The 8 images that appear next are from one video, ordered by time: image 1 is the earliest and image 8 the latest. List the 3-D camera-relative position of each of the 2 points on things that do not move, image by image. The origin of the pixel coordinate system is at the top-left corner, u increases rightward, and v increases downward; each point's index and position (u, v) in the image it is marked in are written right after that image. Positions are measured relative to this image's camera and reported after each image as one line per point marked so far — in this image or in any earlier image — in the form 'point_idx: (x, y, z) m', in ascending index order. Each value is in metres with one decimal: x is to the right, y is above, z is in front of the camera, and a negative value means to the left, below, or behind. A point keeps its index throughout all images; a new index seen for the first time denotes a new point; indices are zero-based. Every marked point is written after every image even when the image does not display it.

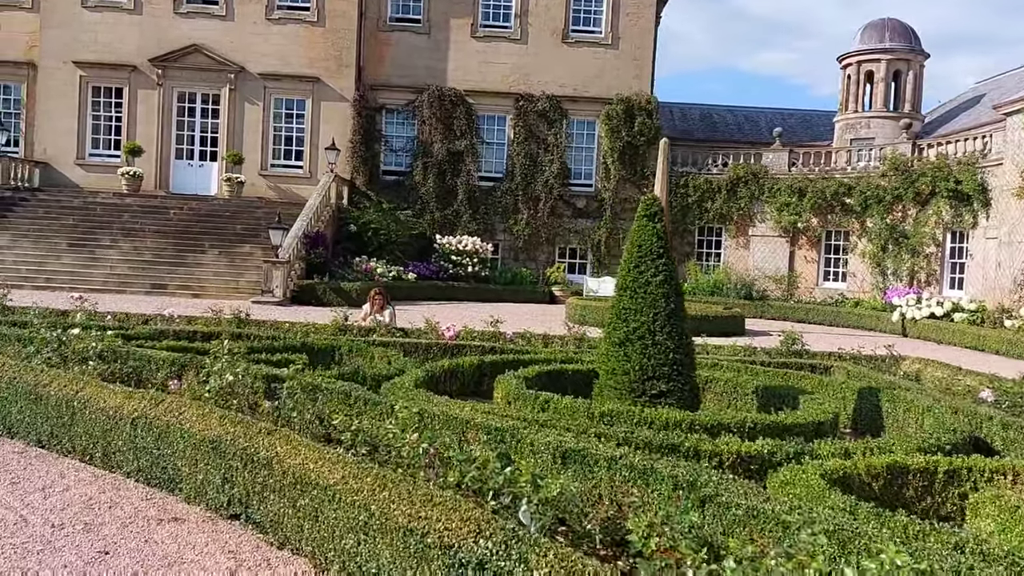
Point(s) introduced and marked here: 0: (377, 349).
0: (-1.2, -0.5, +7.4) m
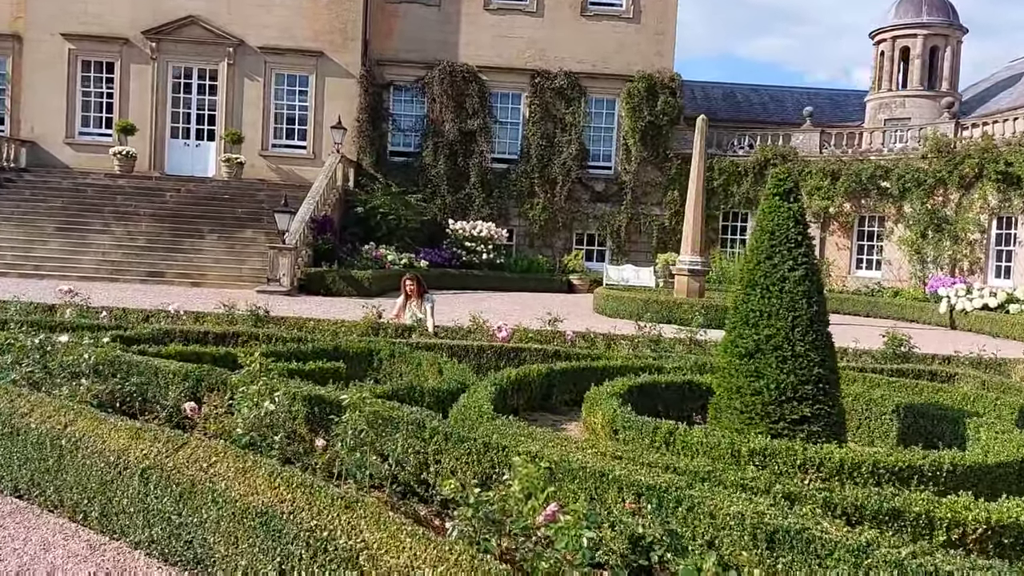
0: (-0.6, -0.5, +6.2) m
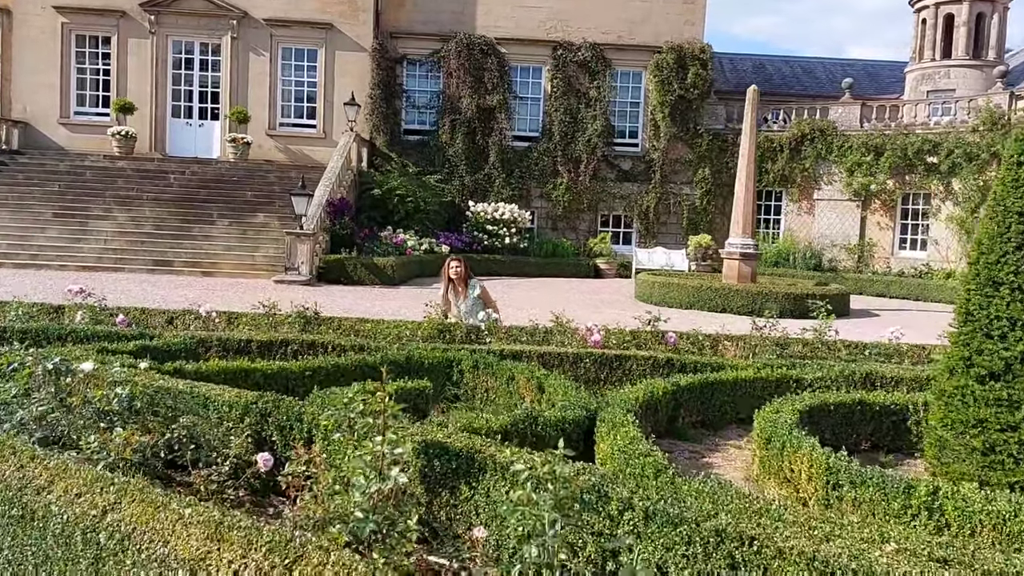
0: (0.0, -0.5, +5.1) m
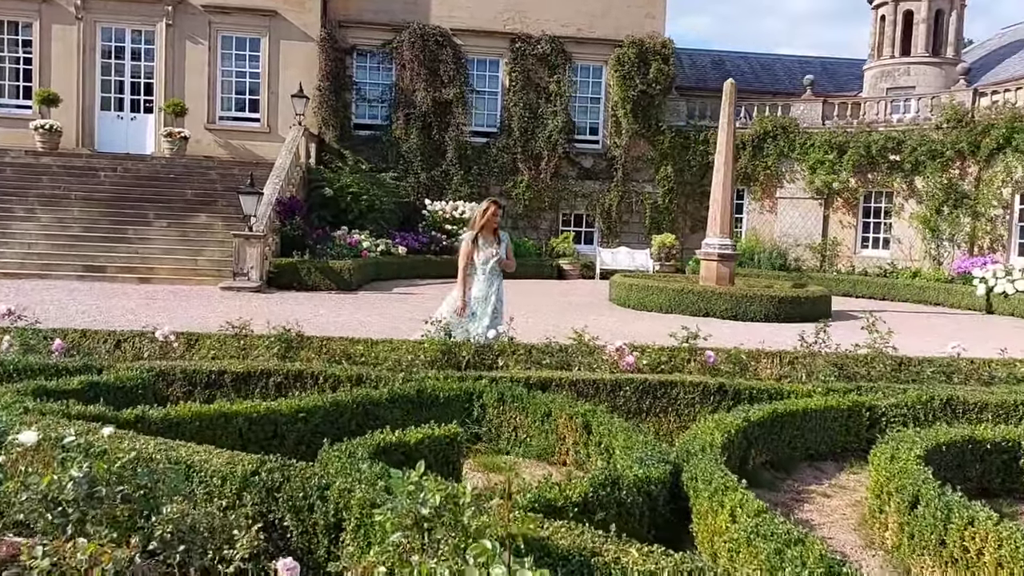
0: (+0.2, -0.6, +4.3) m
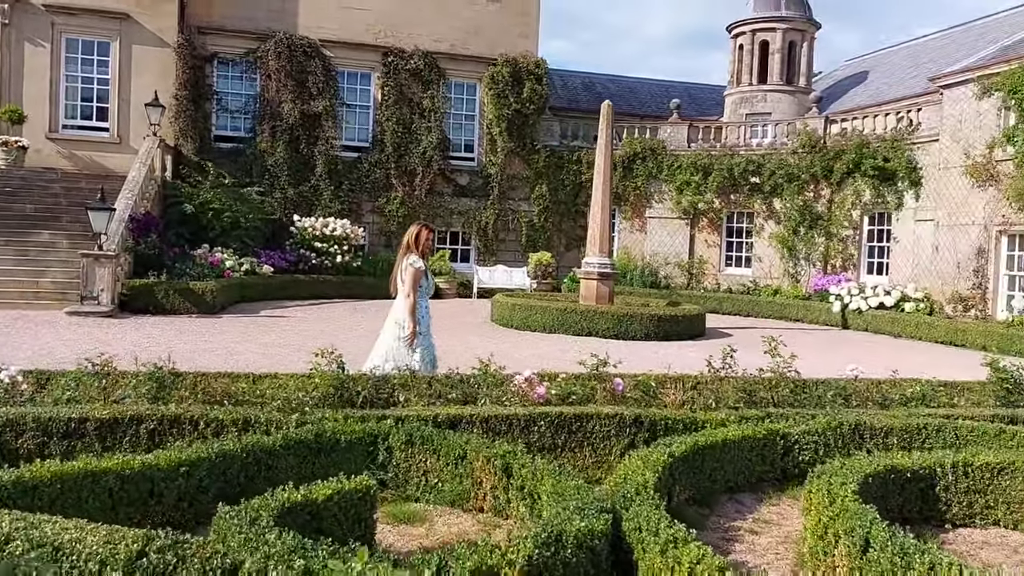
0: (-0.2, -0.7, +4.0) m
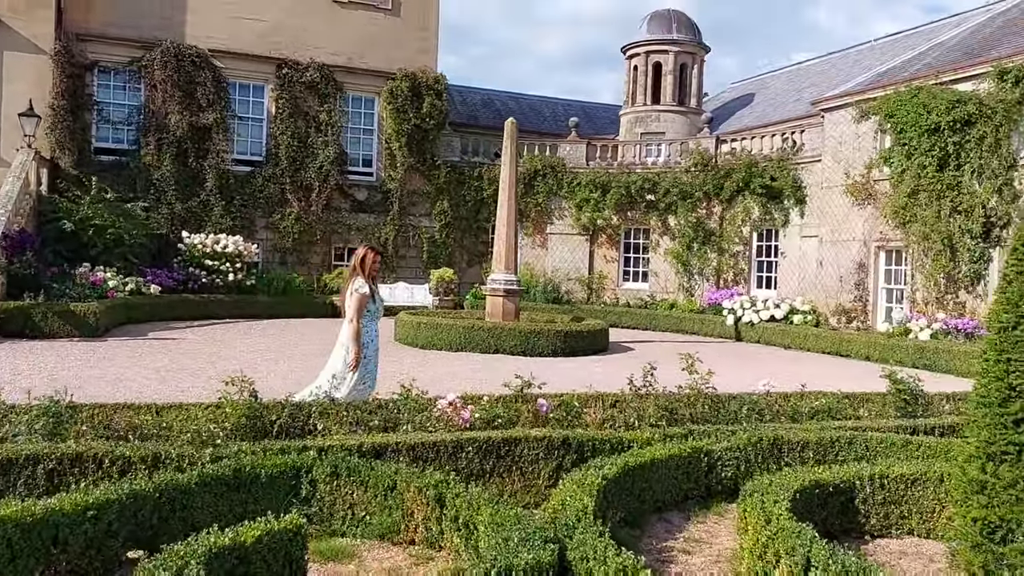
0: (-0.5, -0.8, +3.8) m
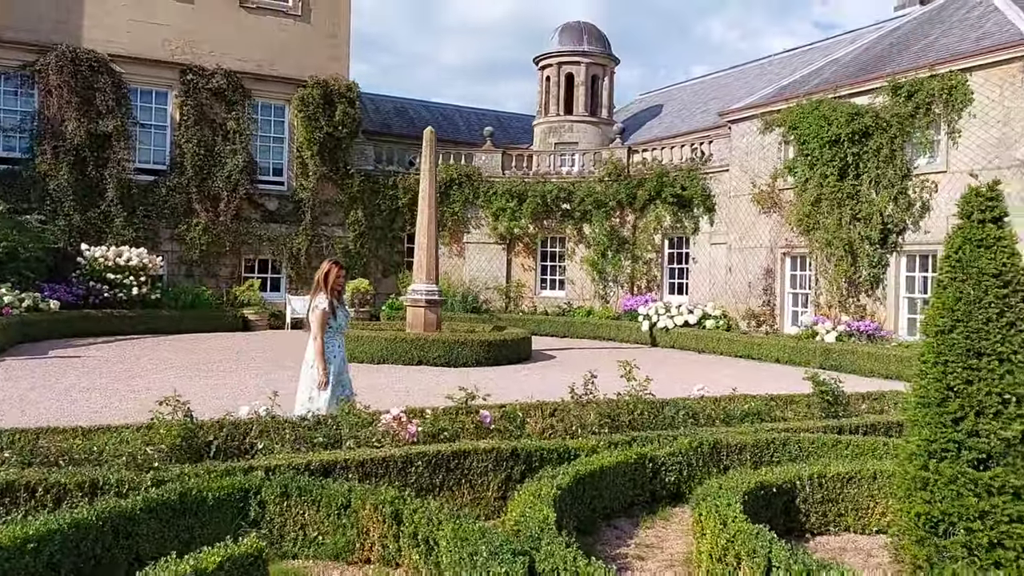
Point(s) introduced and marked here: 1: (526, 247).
0: (-0.7, -0.9, +3.8) m
1: (+0.3, +0.9, +19.1) m
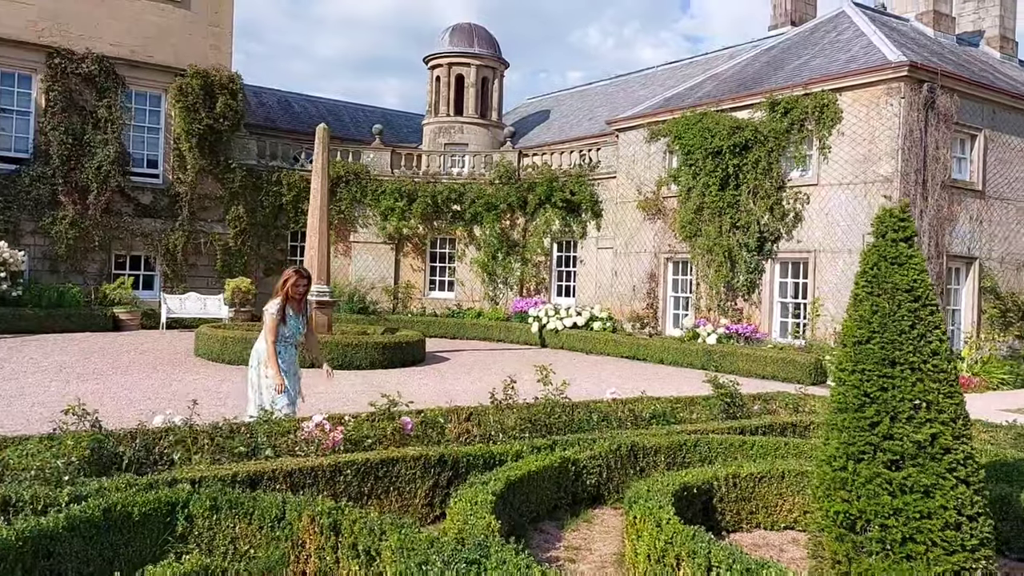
0: (-1.0, -0.9, +3.7) m
1: (-2.1, +0.9, +19.0) m
